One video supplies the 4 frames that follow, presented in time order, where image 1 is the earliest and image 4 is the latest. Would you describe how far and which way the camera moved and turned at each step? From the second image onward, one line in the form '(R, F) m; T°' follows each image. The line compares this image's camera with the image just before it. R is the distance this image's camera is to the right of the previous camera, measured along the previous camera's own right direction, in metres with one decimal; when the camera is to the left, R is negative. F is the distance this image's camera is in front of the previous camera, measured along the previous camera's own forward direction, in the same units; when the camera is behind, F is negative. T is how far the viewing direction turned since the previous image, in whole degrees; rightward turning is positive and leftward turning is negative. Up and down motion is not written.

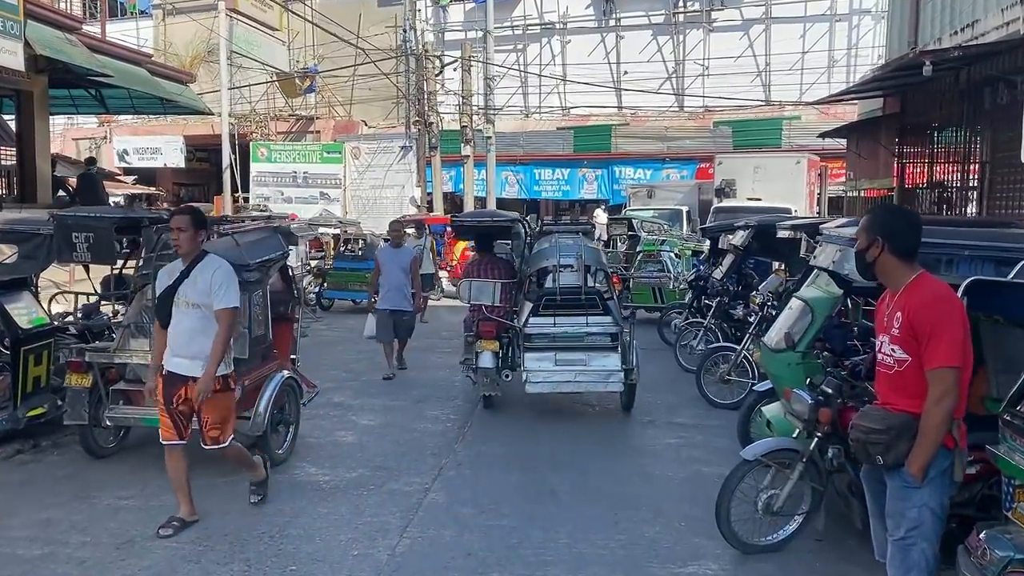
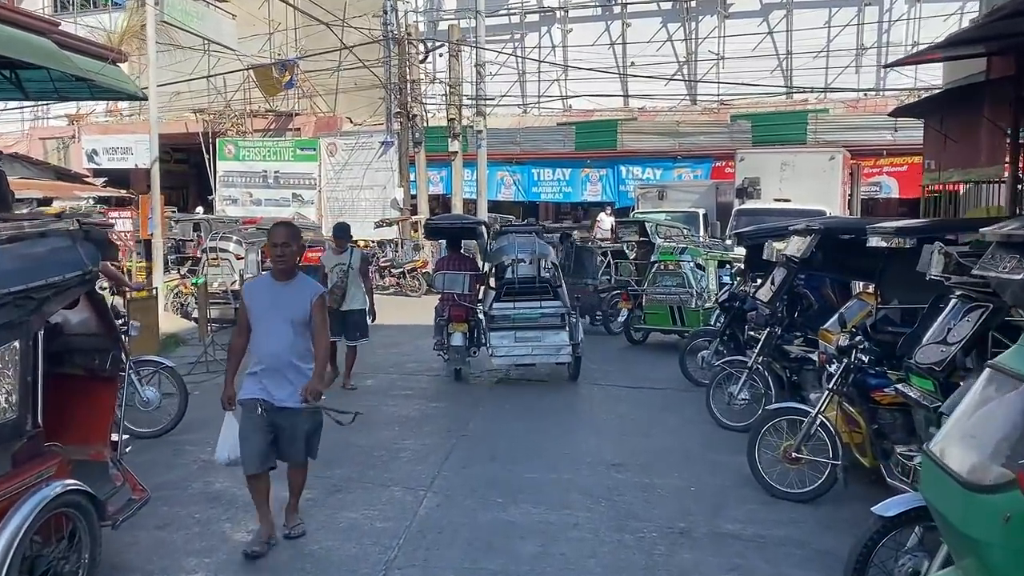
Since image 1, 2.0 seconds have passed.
(+0.3, +2.7) m; 0°
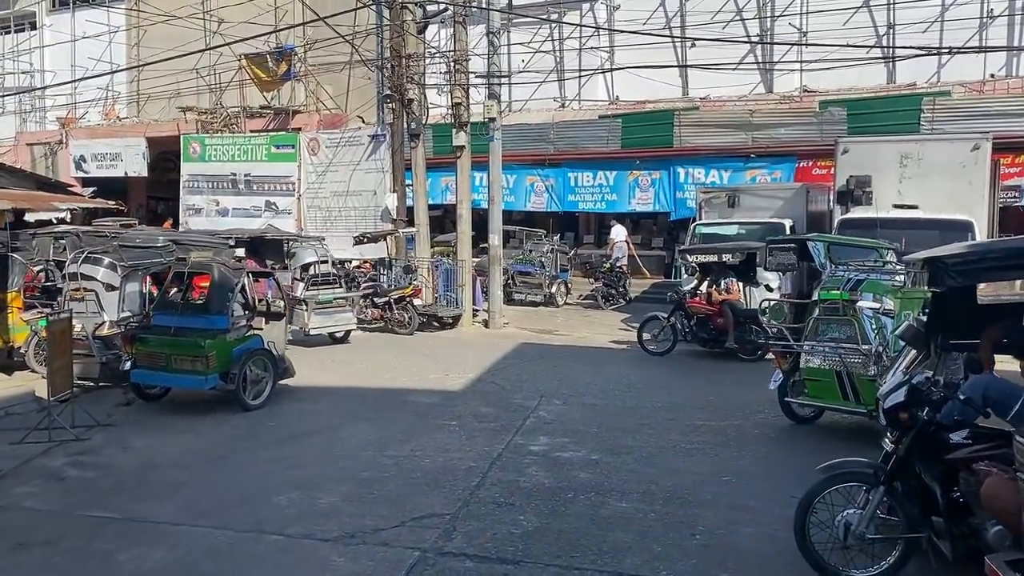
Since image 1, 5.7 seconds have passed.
(+0.7, +4.9) m; -4°
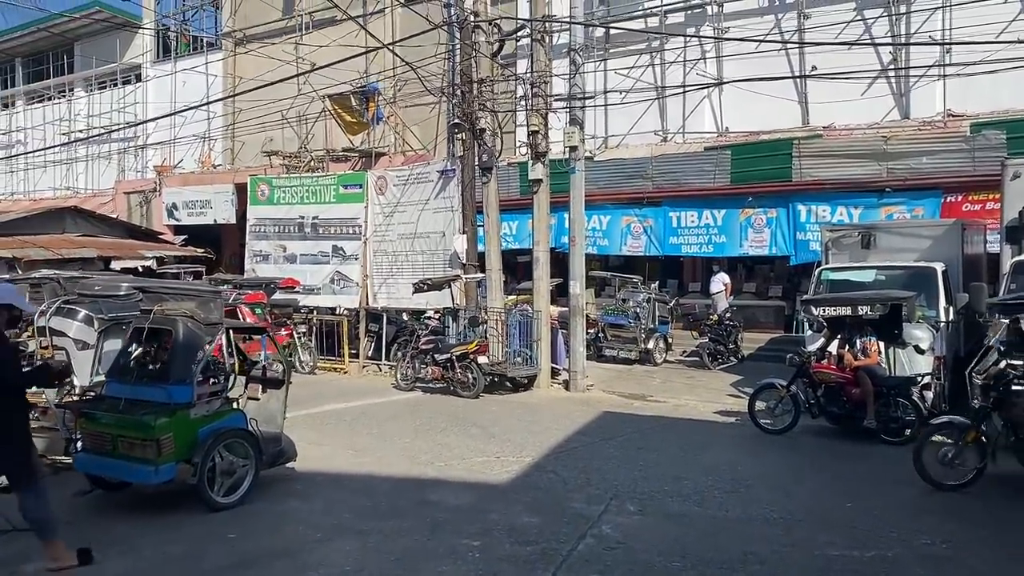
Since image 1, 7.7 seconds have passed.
(+0.4, +2.3) m; -7°
